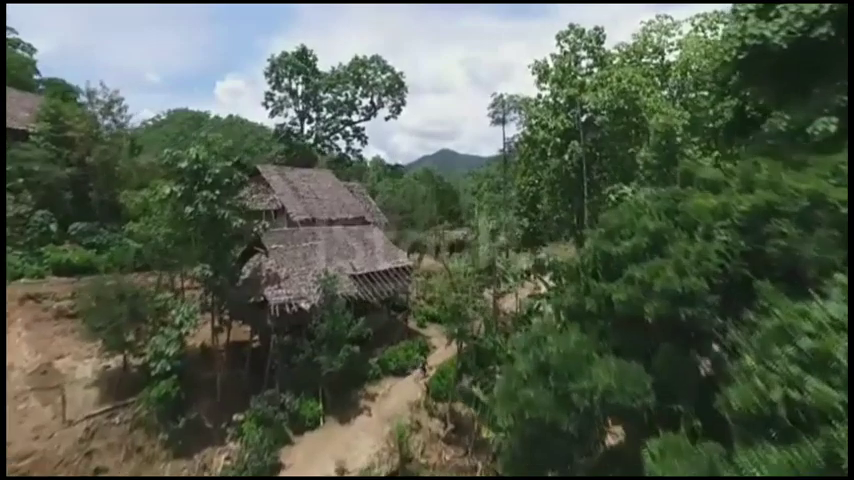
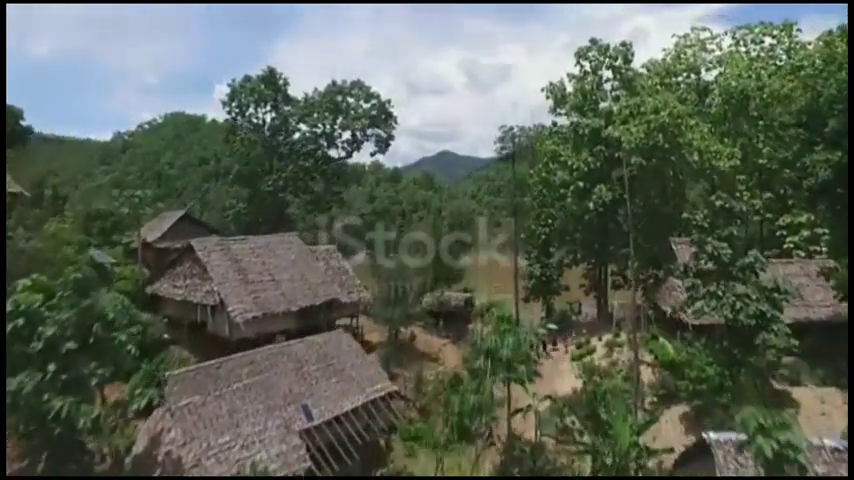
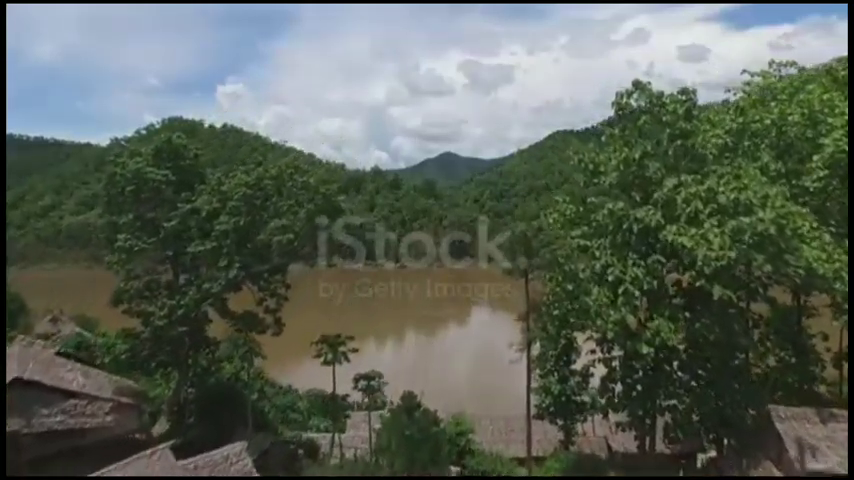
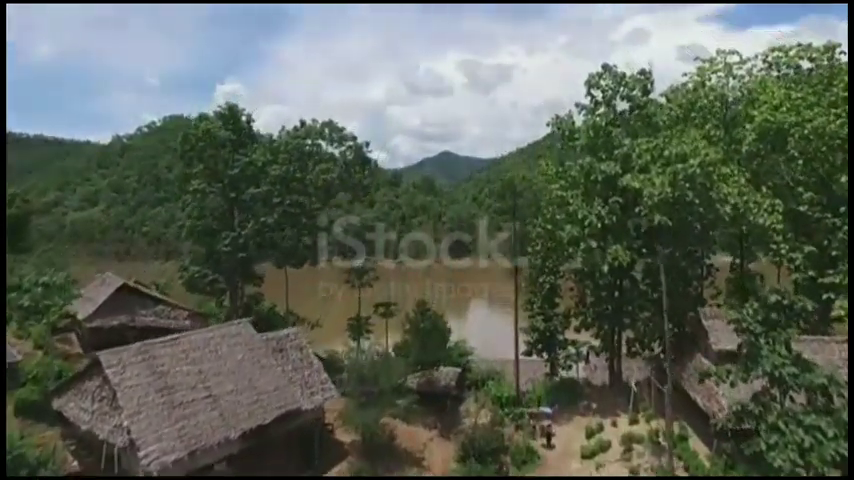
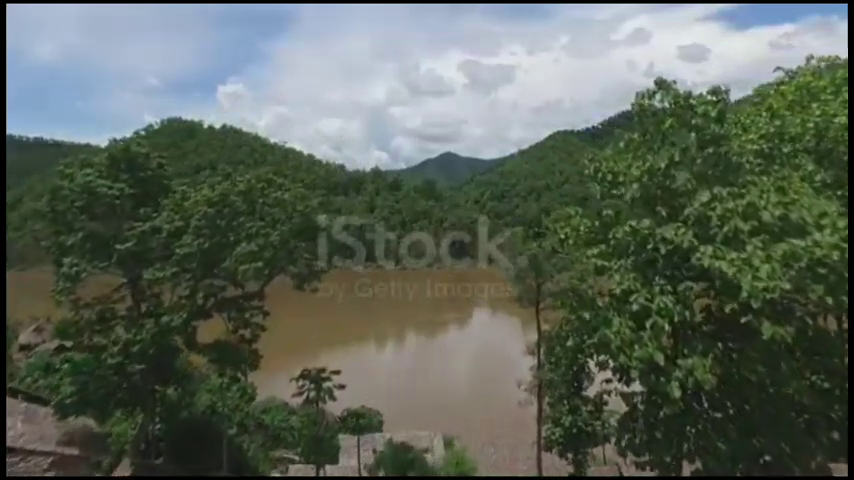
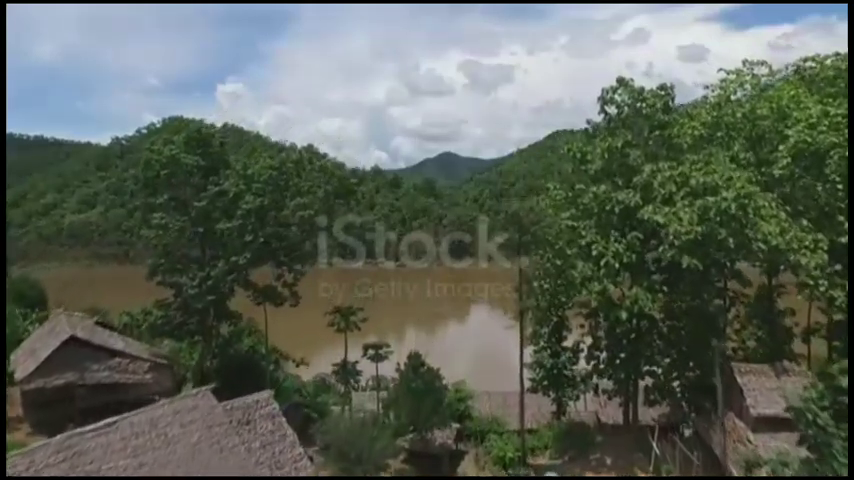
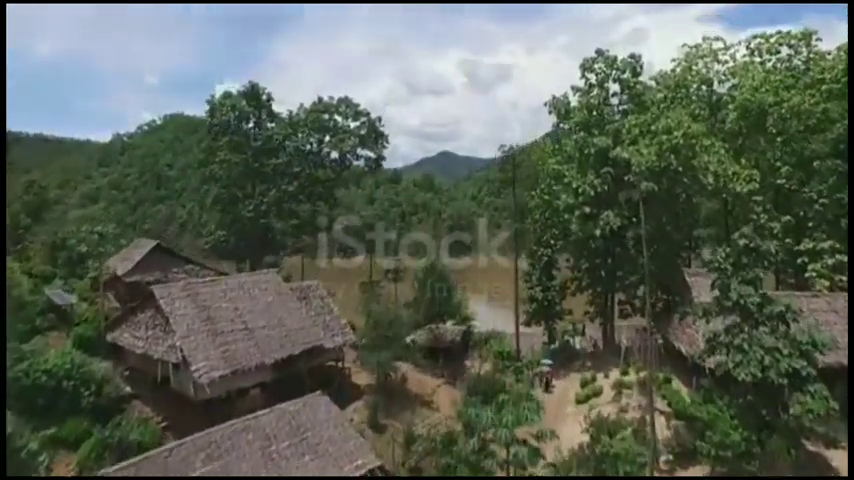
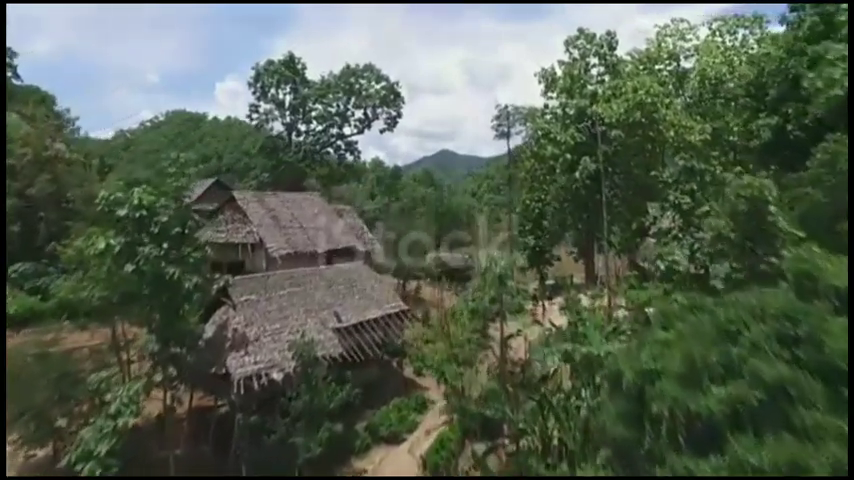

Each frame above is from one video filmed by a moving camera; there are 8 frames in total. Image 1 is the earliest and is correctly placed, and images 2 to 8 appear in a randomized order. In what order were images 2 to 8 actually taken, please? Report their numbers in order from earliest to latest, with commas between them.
8, 2, 7, 4, 6, 3, 5
